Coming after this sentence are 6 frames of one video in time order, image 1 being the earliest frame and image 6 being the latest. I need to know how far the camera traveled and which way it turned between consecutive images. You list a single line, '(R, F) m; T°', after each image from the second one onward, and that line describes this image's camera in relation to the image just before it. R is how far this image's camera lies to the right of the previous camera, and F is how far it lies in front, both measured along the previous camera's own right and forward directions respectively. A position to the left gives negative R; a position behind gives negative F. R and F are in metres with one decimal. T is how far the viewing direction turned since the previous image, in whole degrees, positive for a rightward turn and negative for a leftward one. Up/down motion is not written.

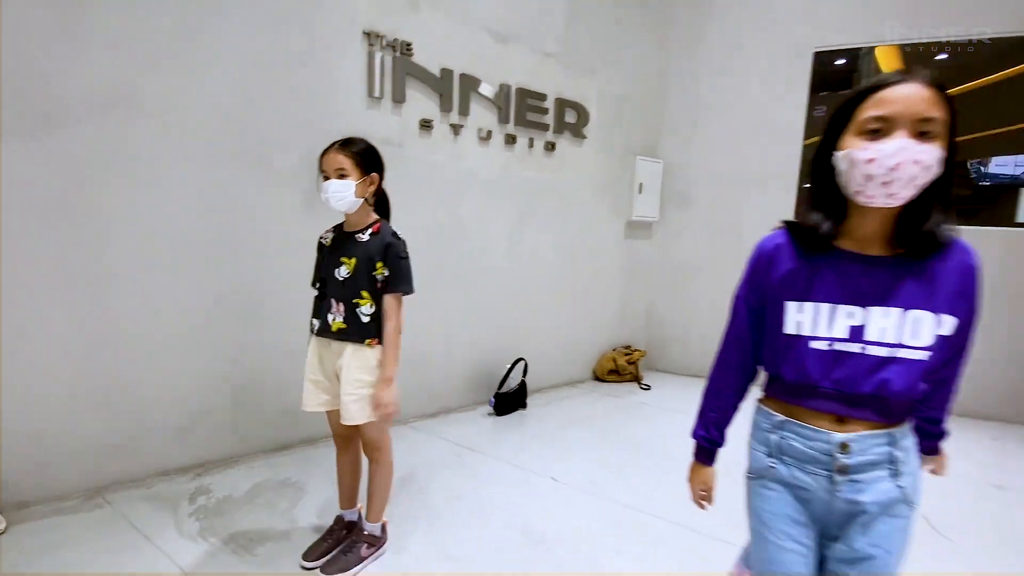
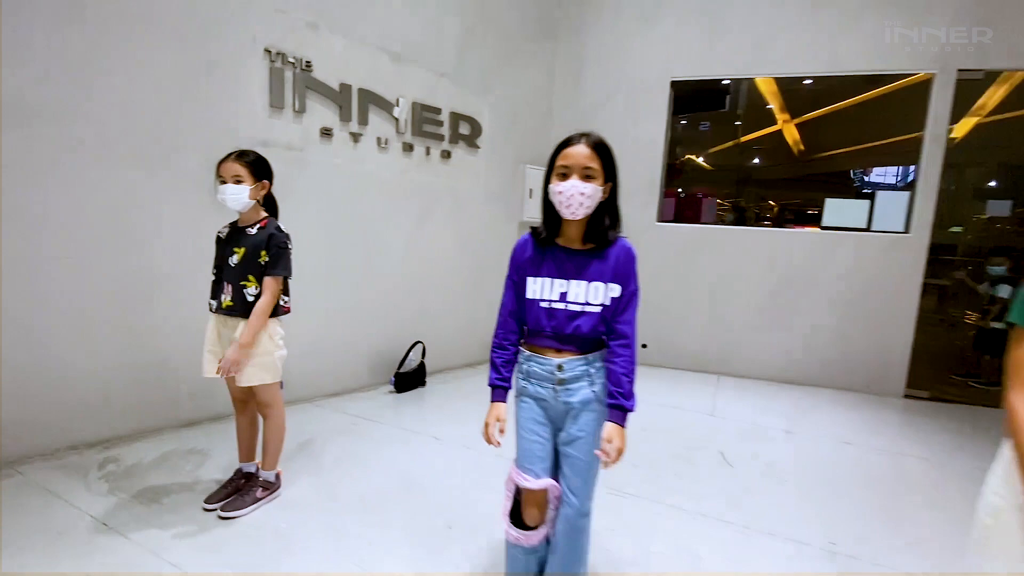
(+0.3, -0.4) m; +7°
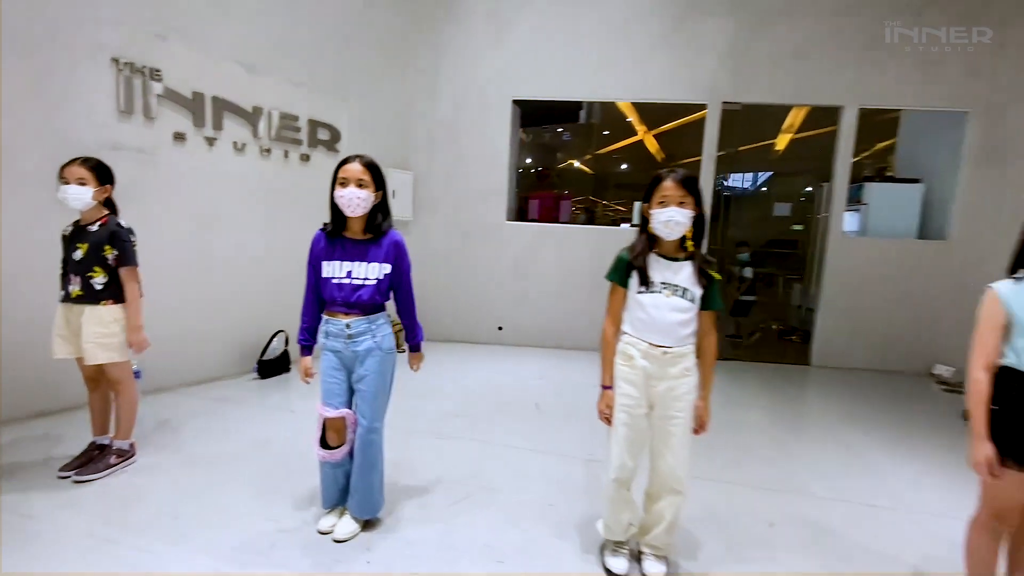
(+0.4, -0.5) m; +11°
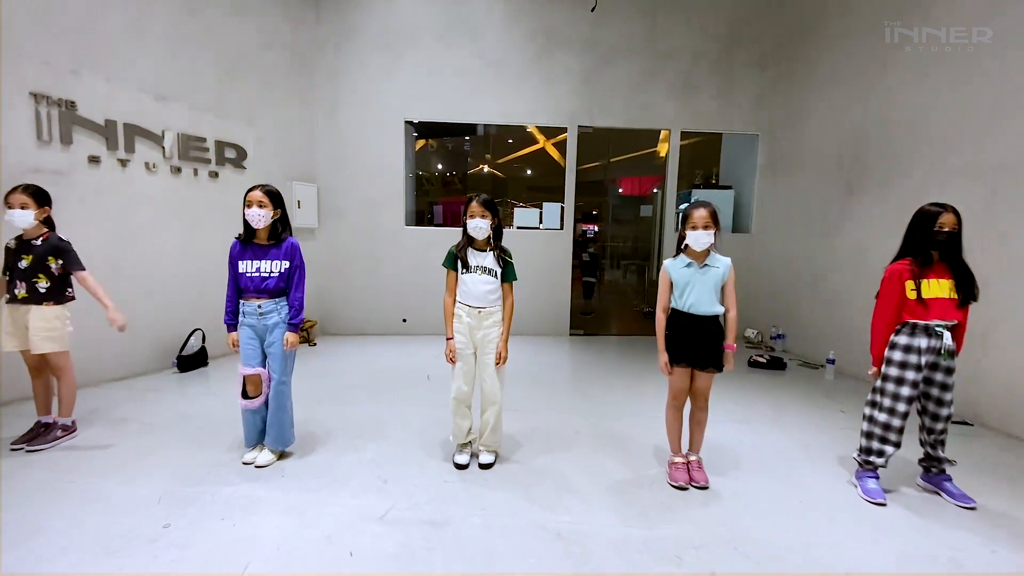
(+0.3, -0.8) m; +9°
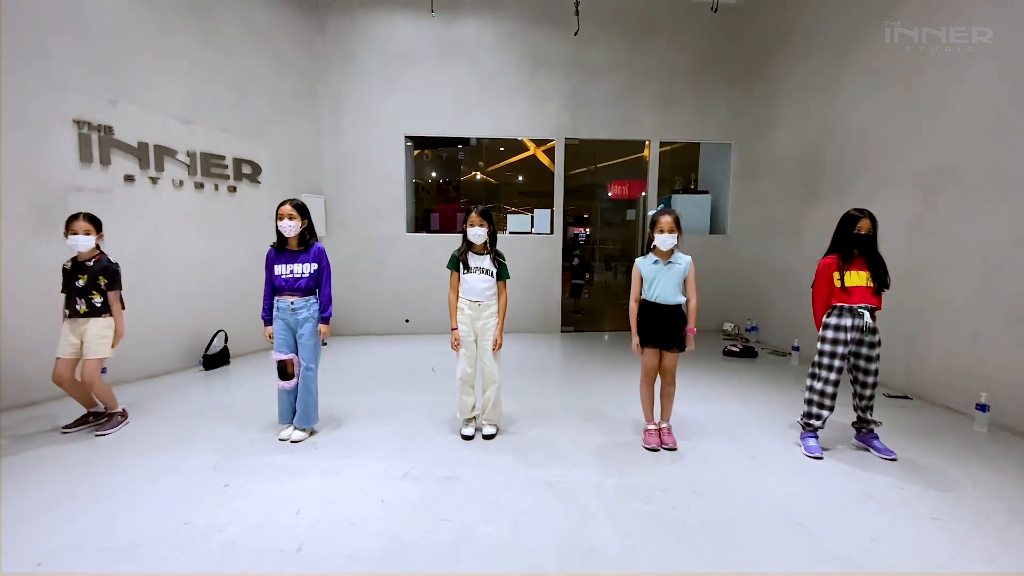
(0.0, -0.4) m; +1°
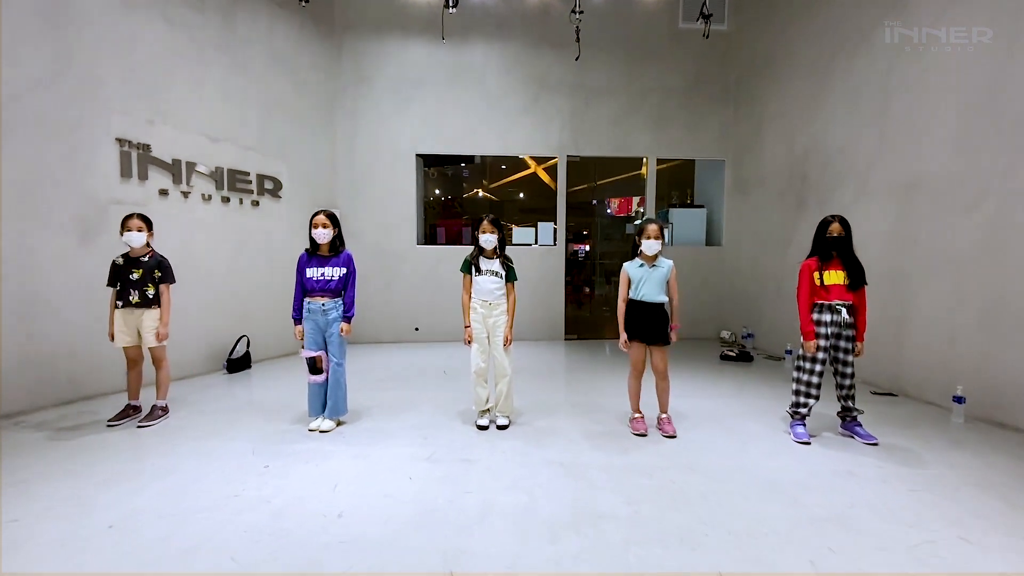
(-0.1, -0.3) m; 0°
